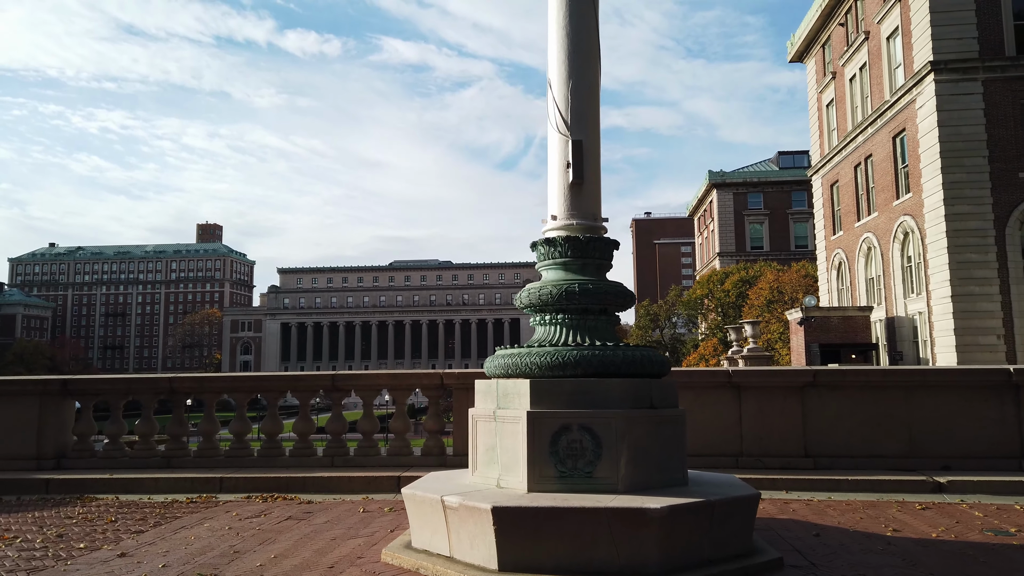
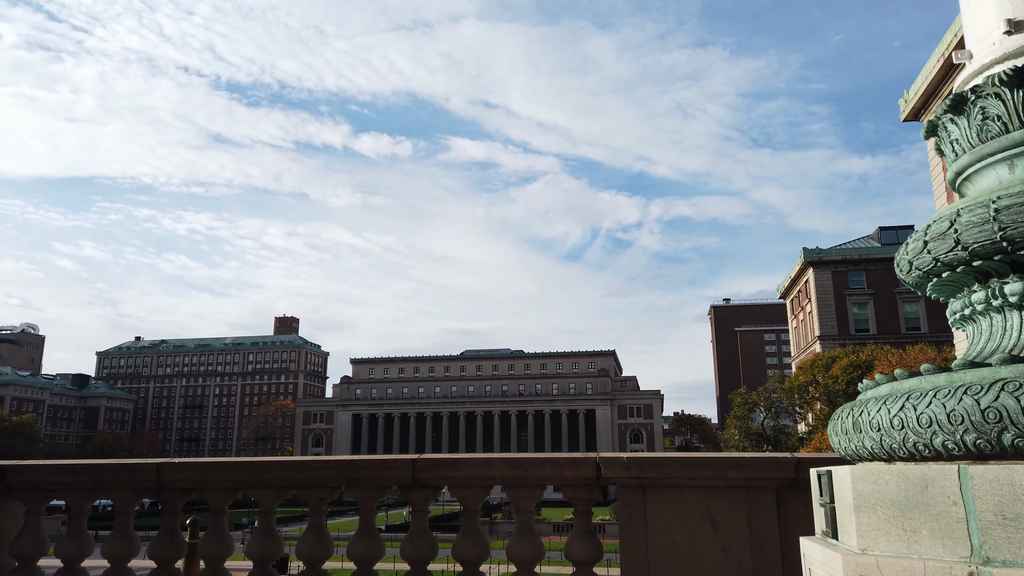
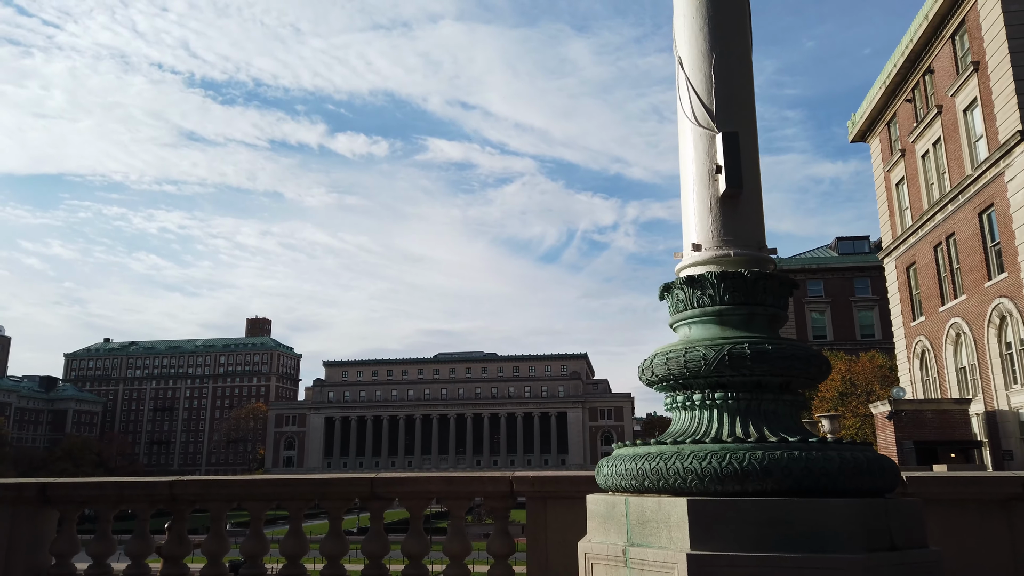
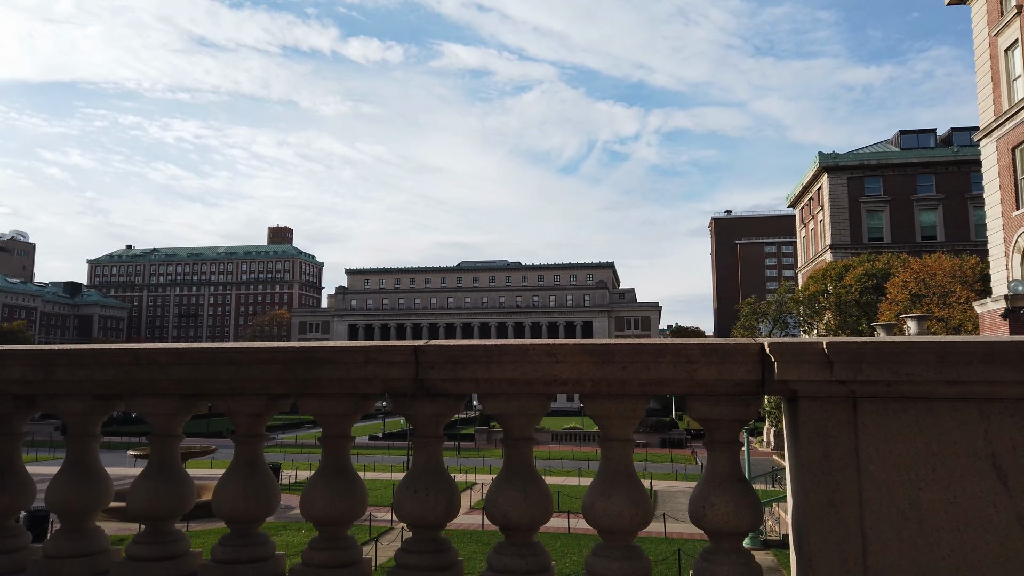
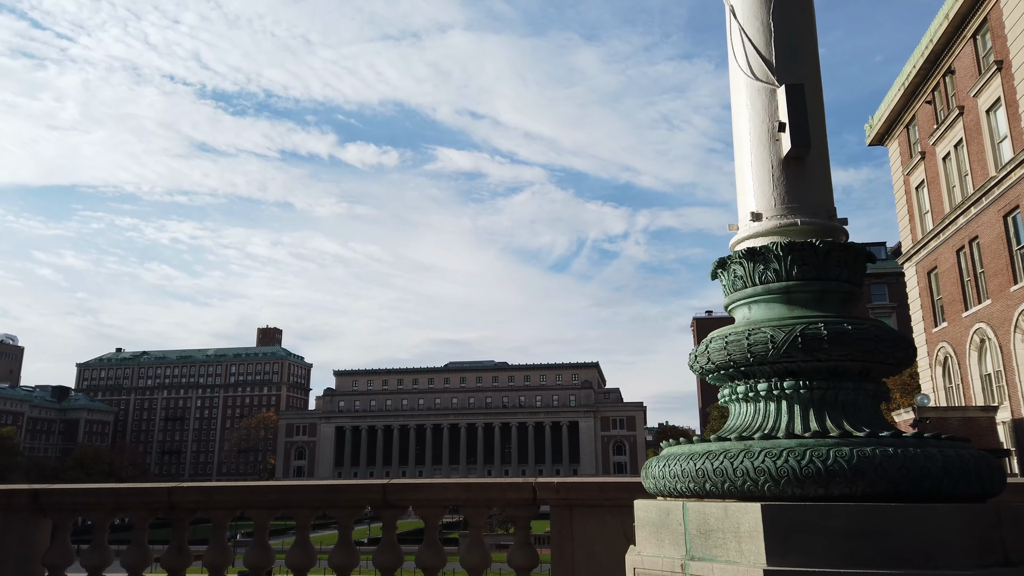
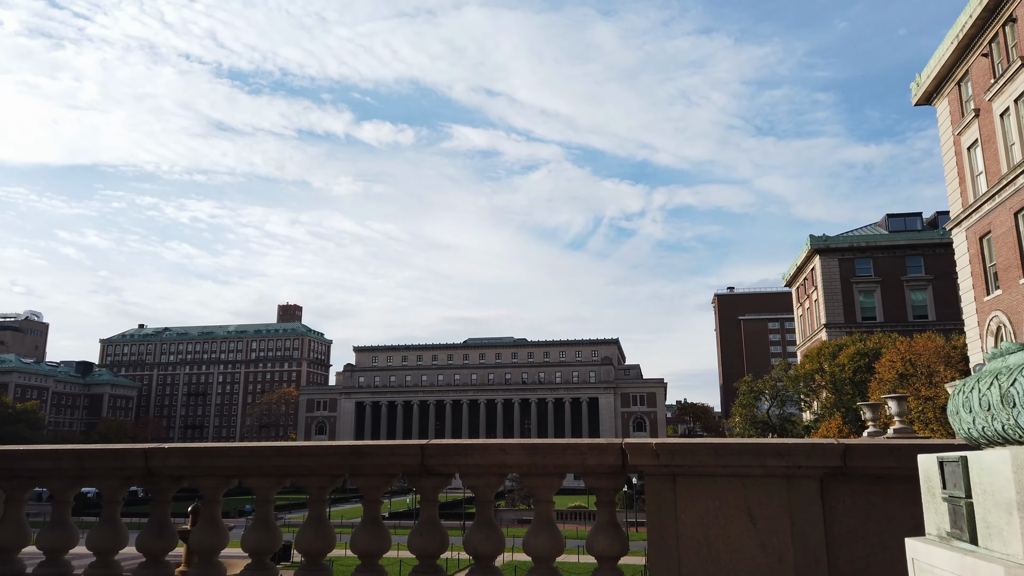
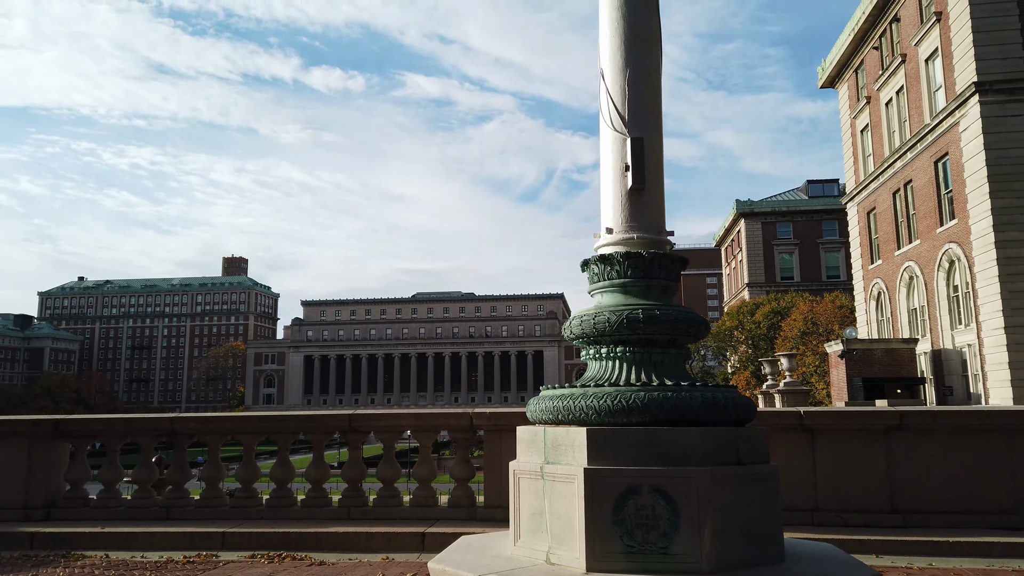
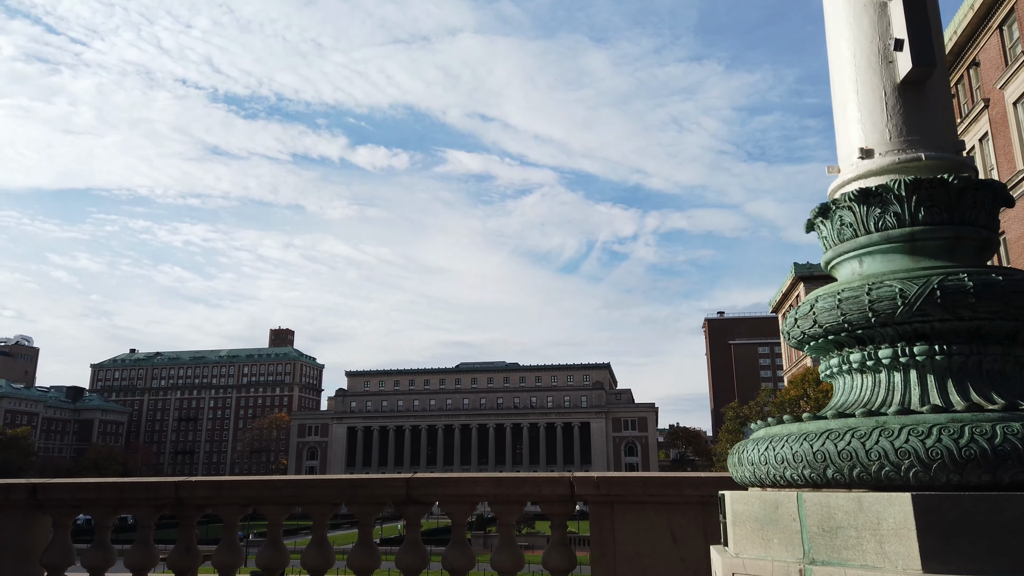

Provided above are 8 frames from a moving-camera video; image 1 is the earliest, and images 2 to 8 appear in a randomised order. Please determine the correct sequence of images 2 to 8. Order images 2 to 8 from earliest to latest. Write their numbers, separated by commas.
7, 3, 5, 8, 2, 6, 4
